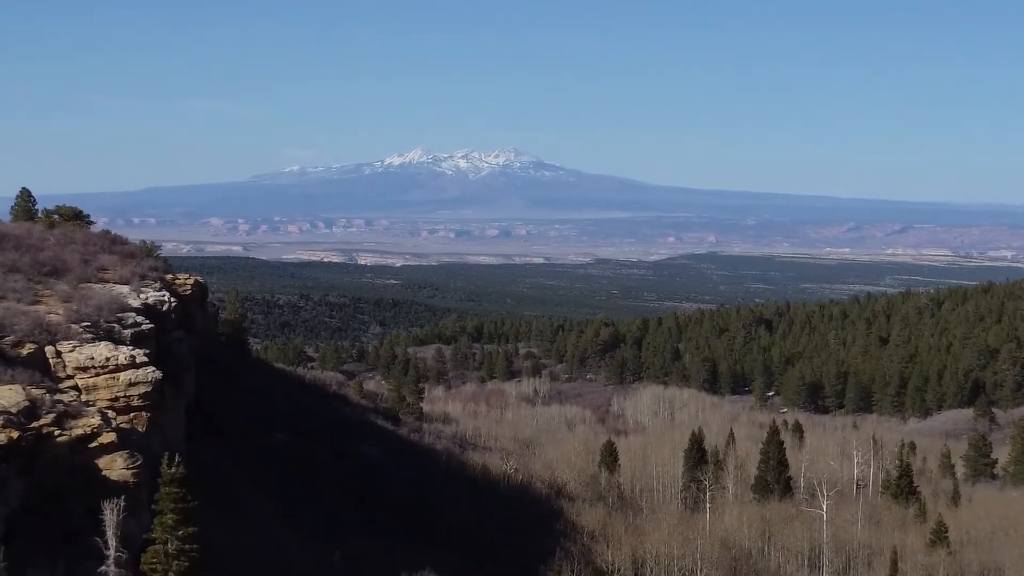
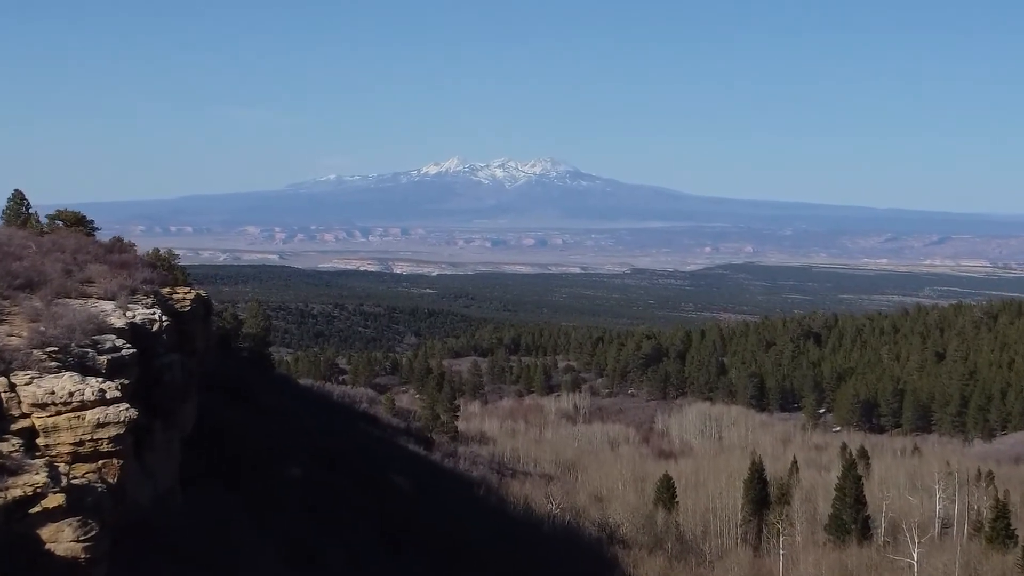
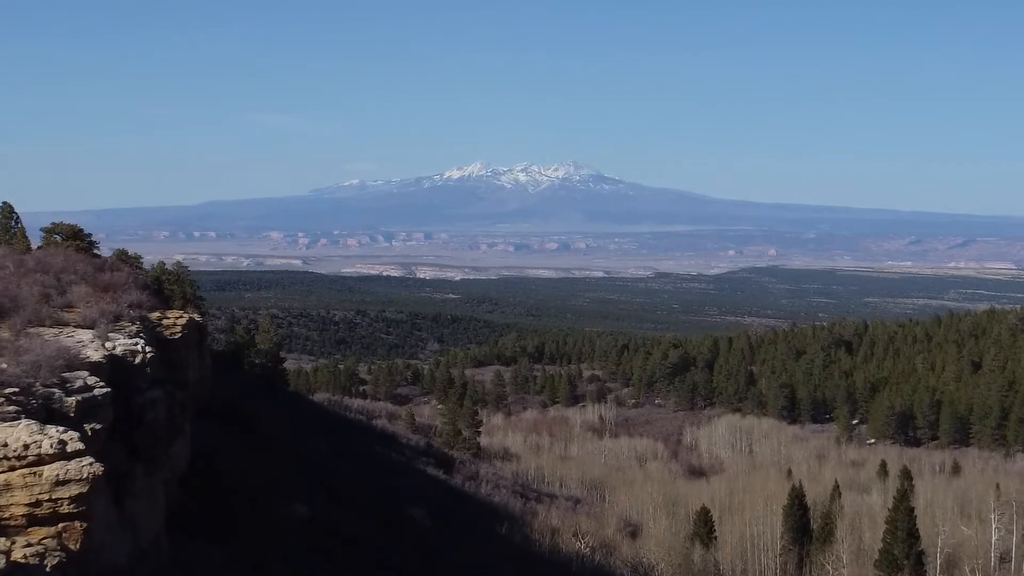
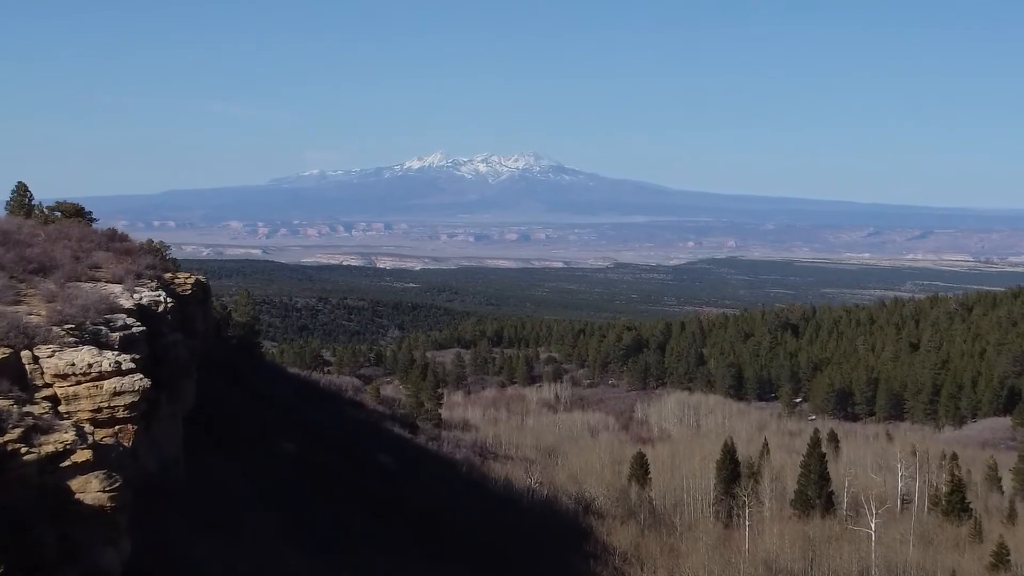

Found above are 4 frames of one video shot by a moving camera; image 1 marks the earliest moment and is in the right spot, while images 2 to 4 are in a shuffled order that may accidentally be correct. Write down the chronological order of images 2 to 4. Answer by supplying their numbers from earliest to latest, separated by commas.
4, 2, 3
